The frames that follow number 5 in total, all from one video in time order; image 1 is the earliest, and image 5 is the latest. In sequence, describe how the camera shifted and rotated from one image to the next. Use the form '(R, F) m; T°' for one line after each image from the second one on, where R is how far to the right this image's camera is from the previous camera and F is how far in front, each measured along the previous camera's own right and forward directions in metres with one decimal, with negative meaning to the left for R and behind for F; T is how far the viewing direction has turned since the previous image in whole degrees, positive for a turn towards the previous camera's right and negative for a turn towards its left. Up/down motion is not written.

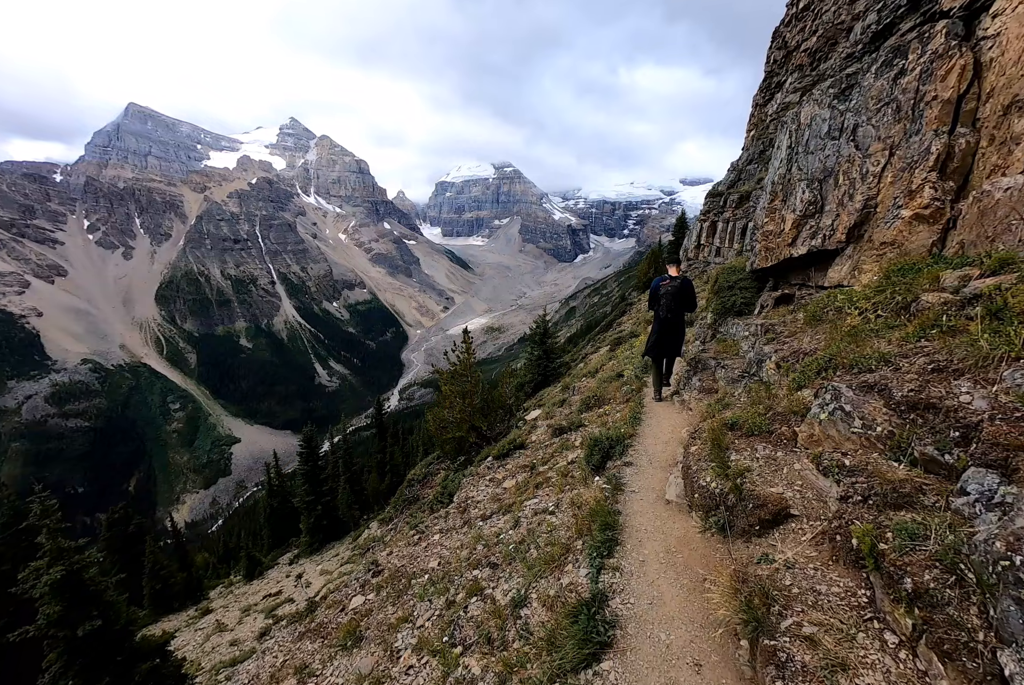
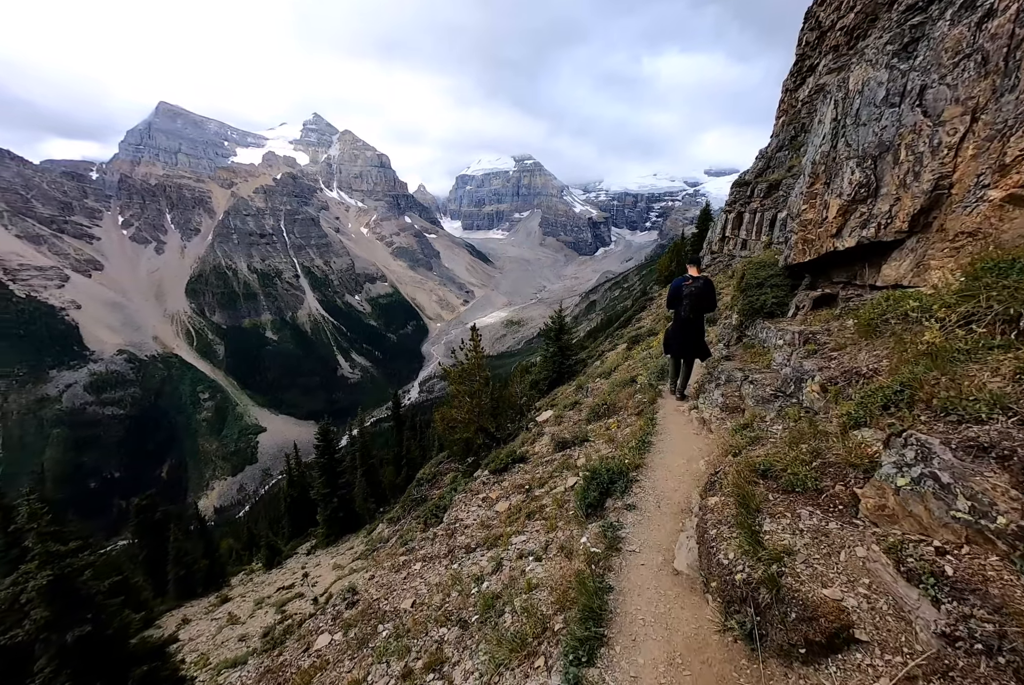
(+0.5, +1.2) m; -2°
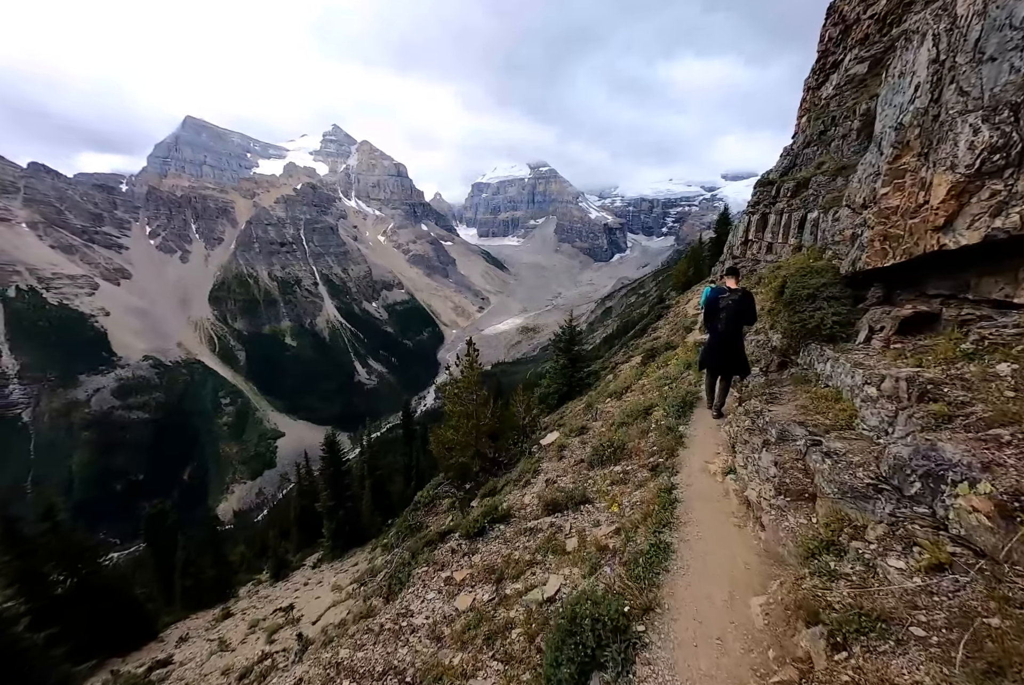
(+0.7, +2.3) m; -2°
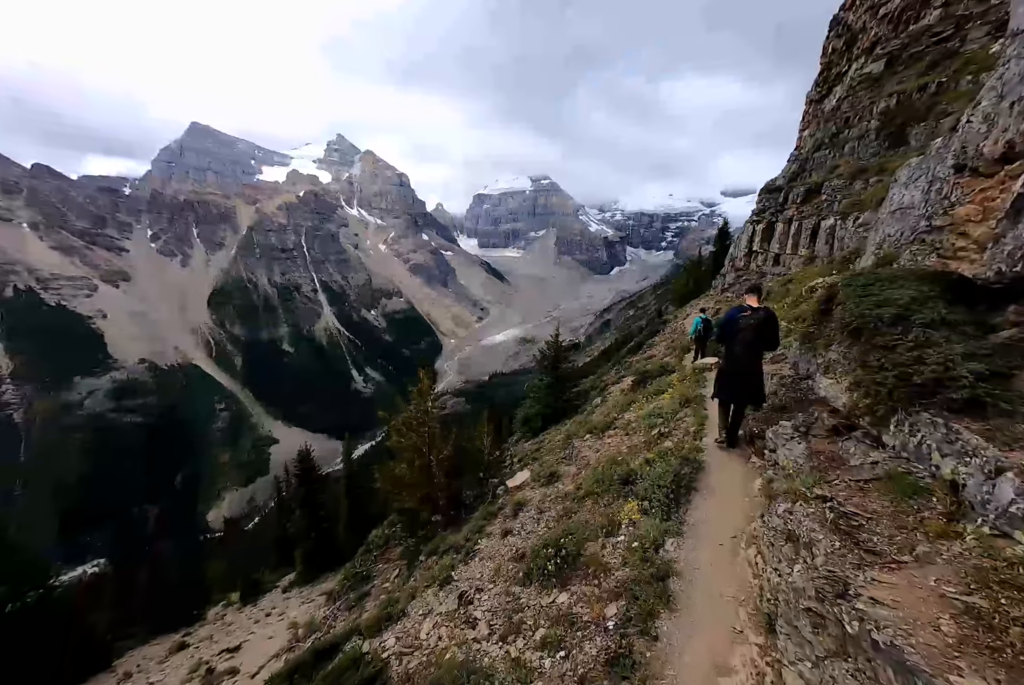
(+1.4, +3.5) m; 0°
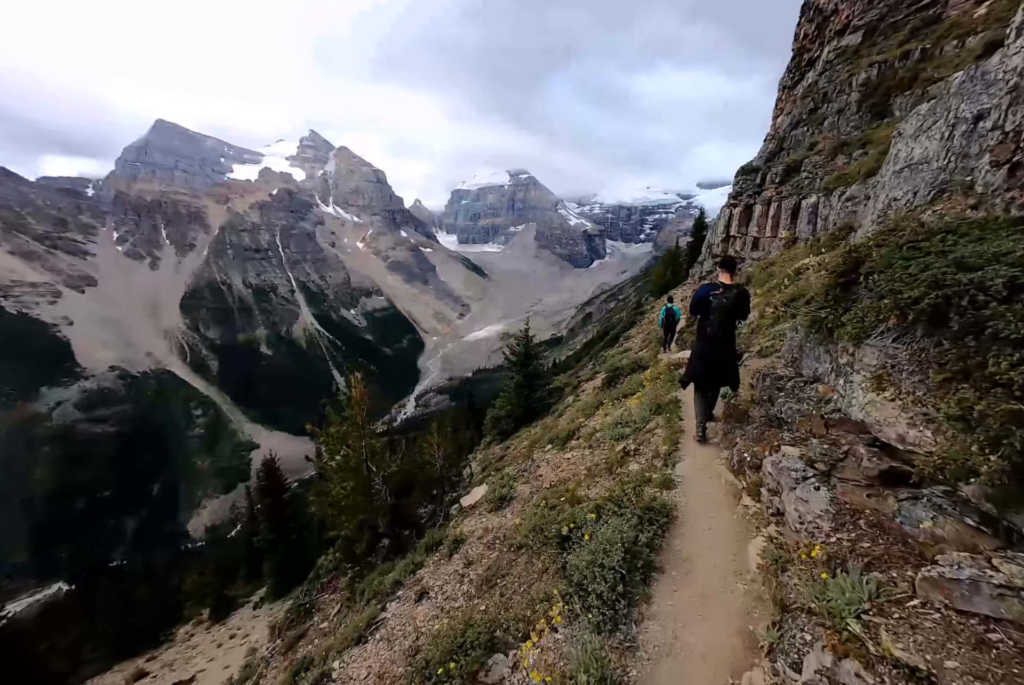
(+1.1, +2.3) m; +2°
